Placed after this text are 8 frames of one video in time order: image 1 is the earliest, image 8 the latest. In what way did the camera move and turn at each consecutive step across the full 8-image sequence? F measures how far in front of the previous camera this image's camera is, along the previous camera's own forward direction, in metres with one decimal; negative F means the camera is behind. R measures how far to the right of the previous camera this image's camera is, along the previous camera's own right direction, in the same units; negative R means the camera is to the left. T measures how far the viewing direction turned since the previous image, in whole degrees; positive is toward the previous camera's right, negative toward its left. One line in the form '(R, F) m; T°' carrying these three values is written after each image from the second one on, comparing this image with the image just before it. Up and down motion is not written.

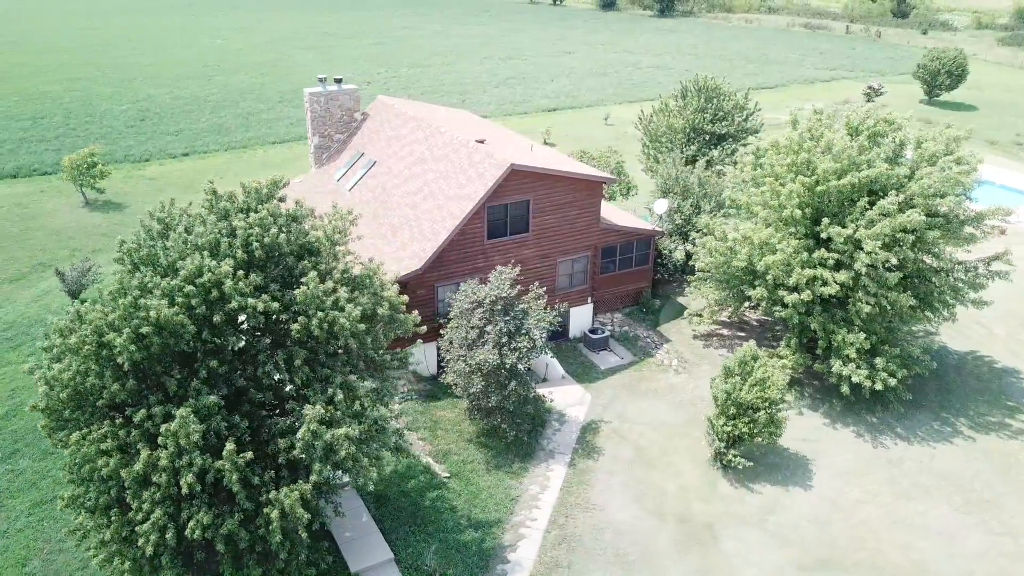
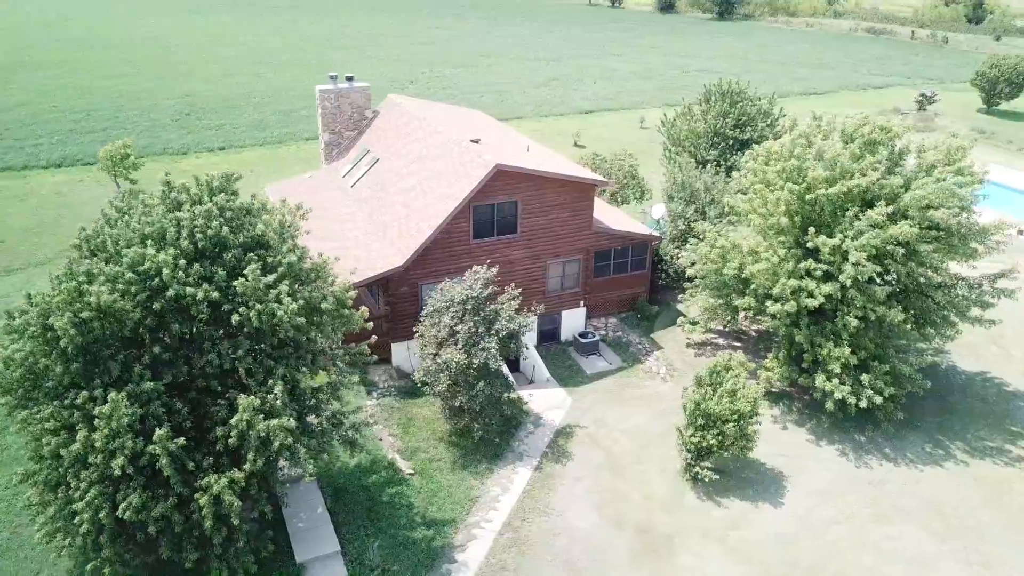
(+2.3, +0.2) m; -4°
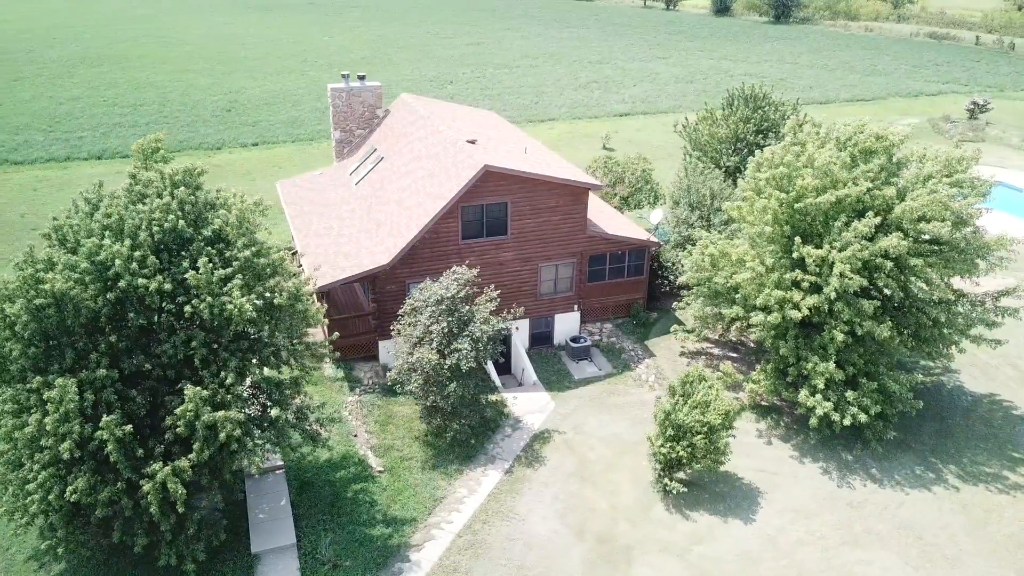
(+2.1, +0.2) m; -4°
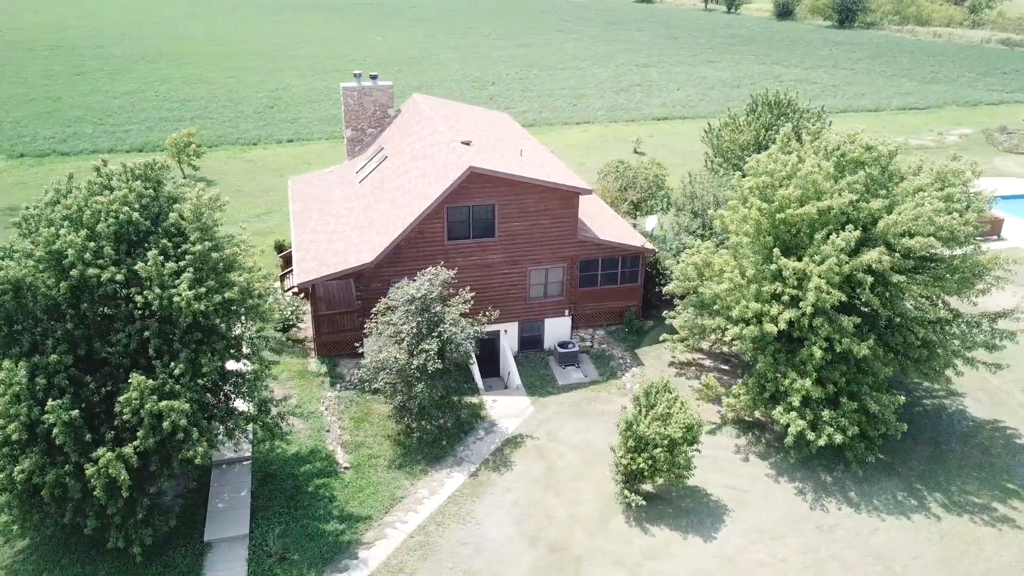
(+2.3, +0.2) m; -5°
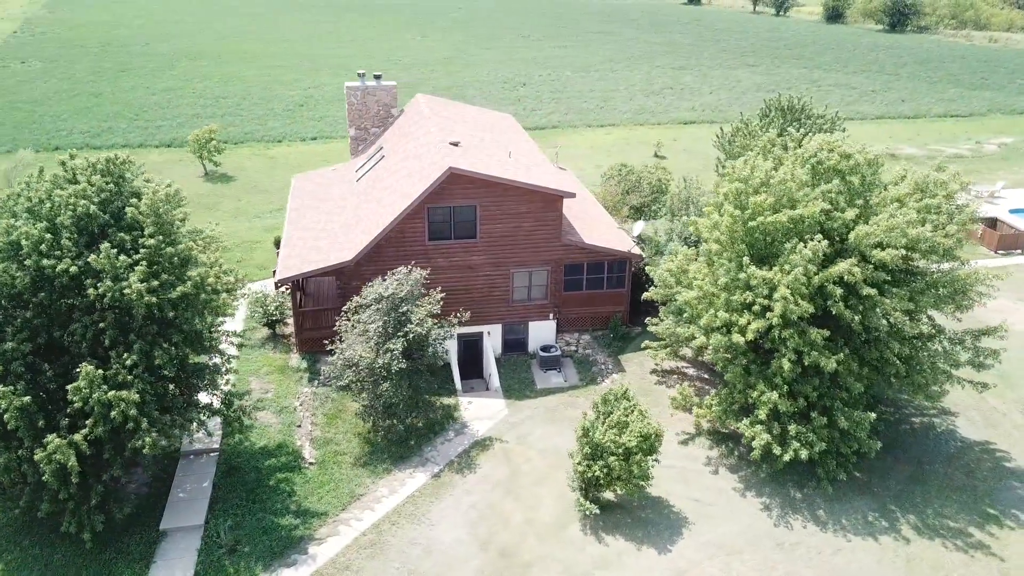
(+2.1, +0.2) m; -4°
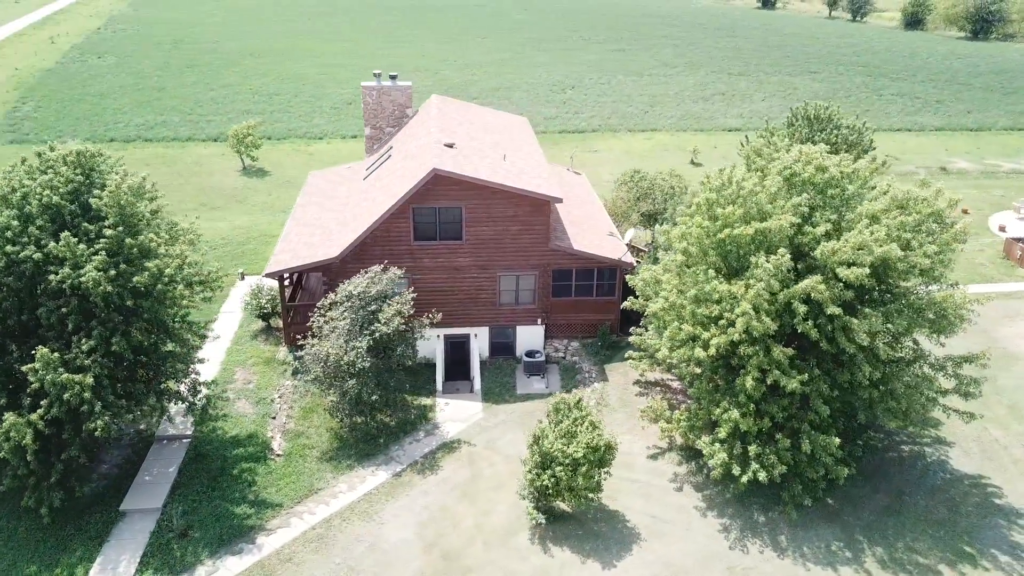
(+2.6, +0.2) m; -5°
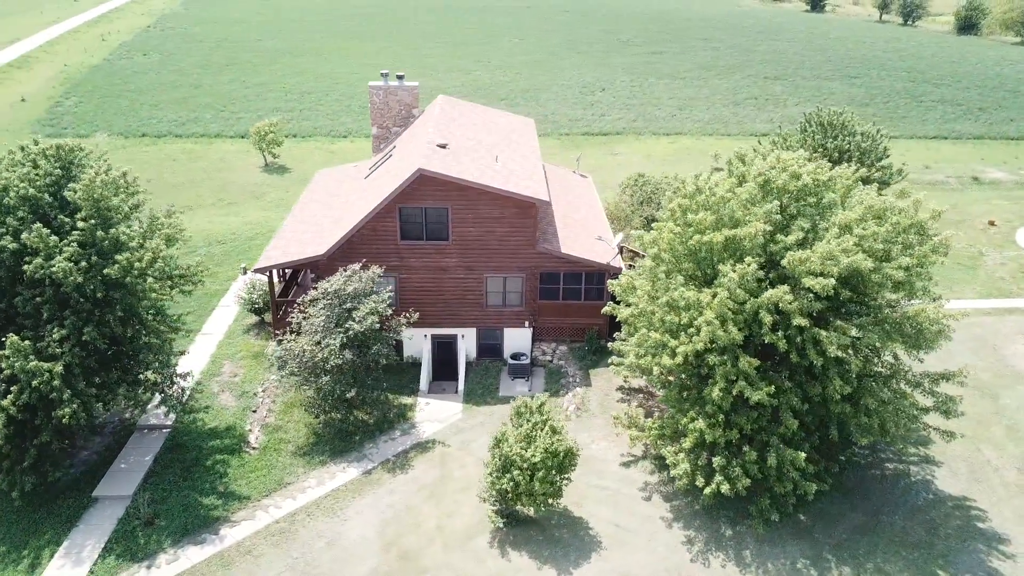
(+1.9, +0.1) m; -3°
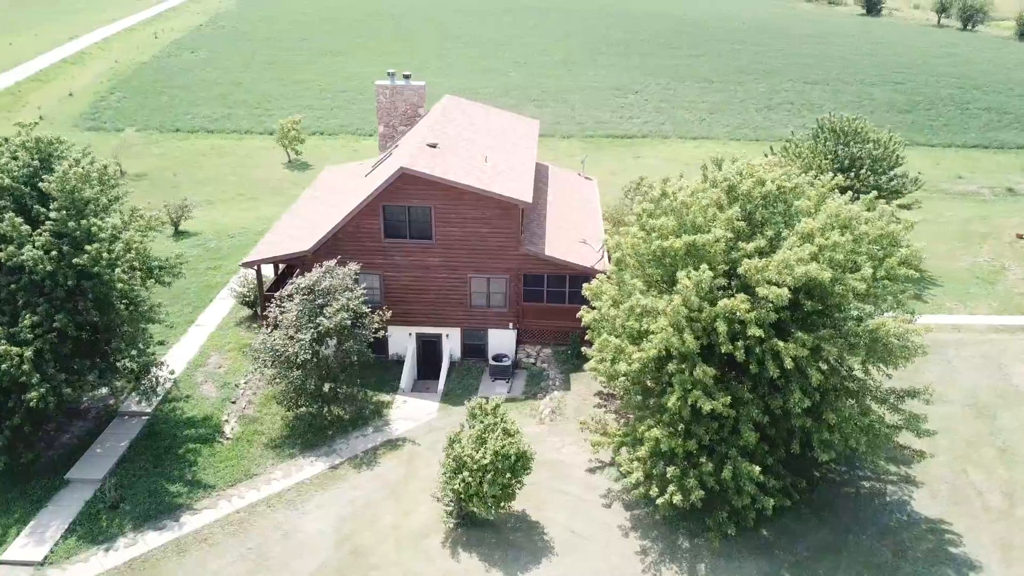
(+2.1, +0.1) m; -4°
